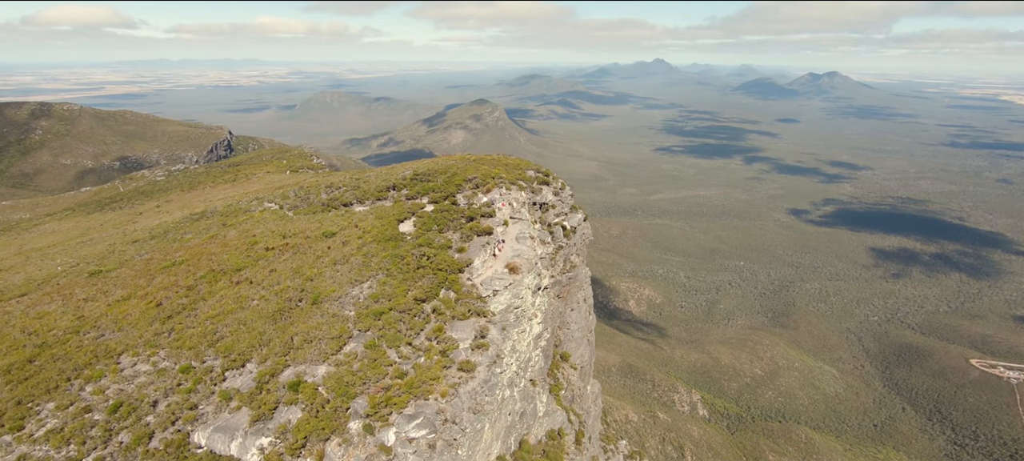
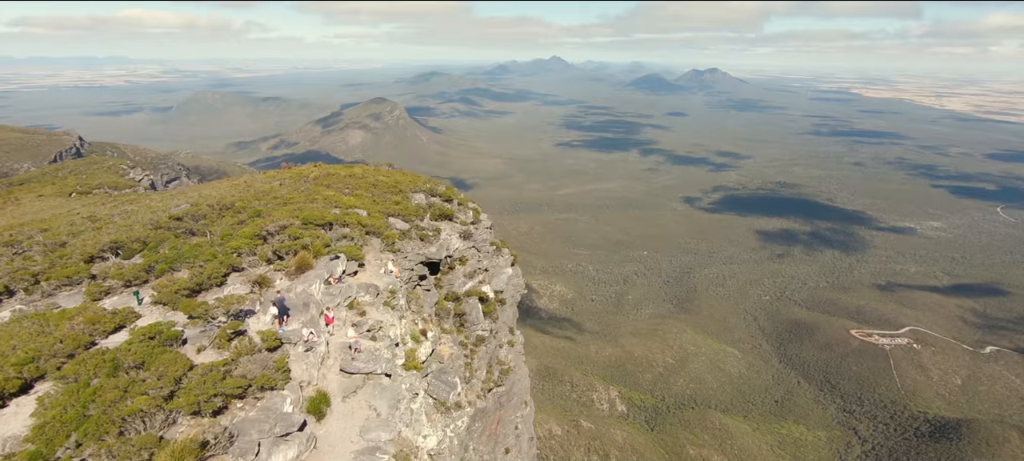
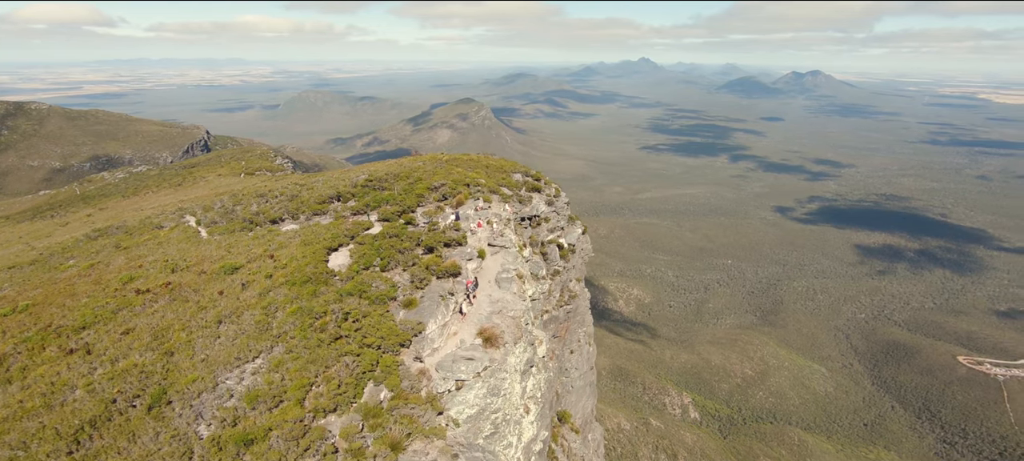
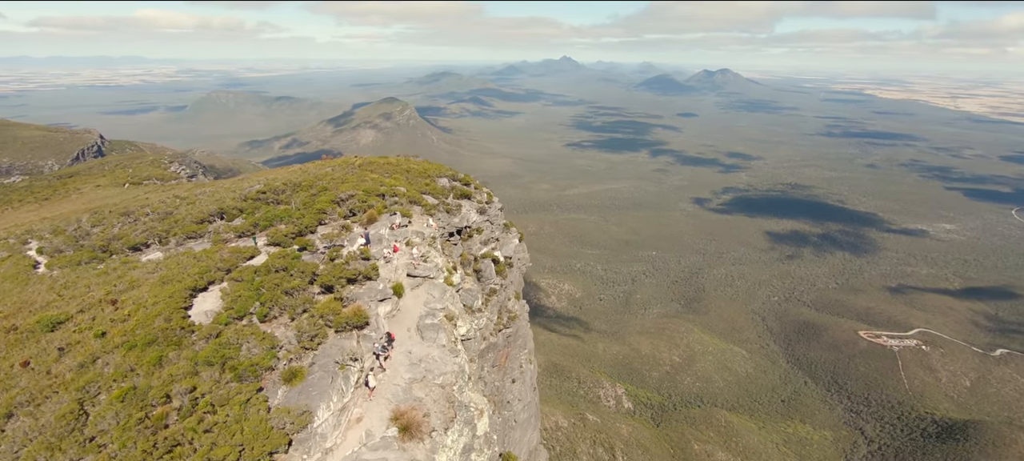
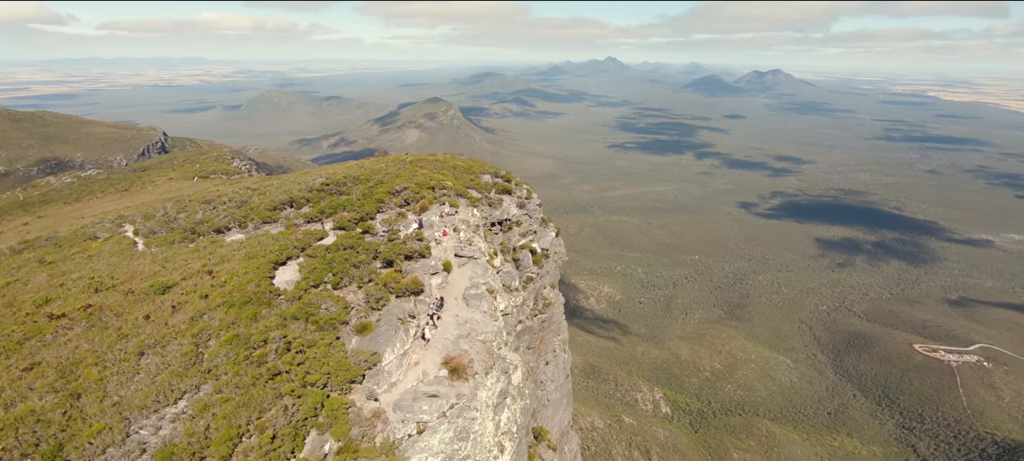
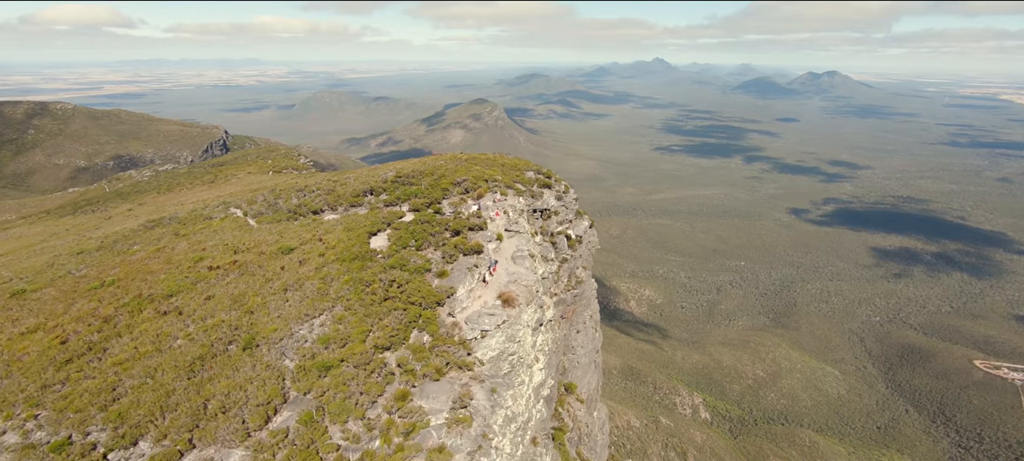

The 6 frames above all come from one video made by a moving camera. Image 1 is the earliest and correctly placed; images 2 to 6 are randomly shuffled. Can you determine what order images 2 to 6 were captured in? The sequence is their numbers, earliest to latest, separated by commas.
6, 3, 5, 4, 2
